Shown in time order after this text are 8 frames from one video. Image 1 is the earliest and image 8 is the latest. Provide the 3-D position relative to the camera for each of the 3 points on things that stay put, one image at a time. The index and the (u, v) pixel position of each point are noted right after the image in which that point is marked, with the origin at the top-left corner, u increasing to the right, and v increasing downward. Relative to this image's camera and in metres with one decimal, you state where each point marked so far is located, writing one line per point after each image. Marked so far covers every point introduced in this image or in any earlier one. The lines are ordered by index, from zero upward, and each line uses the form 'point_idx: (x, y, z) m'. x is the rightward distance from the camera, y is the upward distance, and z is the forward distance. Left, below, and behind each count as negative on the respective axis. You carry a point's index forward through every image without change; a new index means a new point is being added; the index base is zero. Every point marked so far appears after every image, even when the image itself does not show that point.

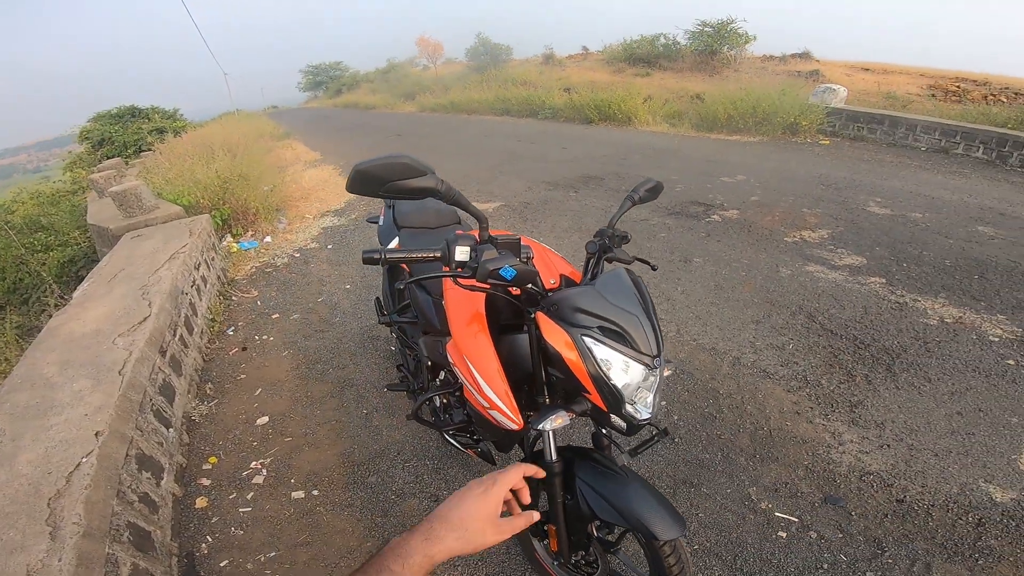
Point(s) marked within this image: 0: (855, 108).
0: (+5.5, +2.8, +8.5) m
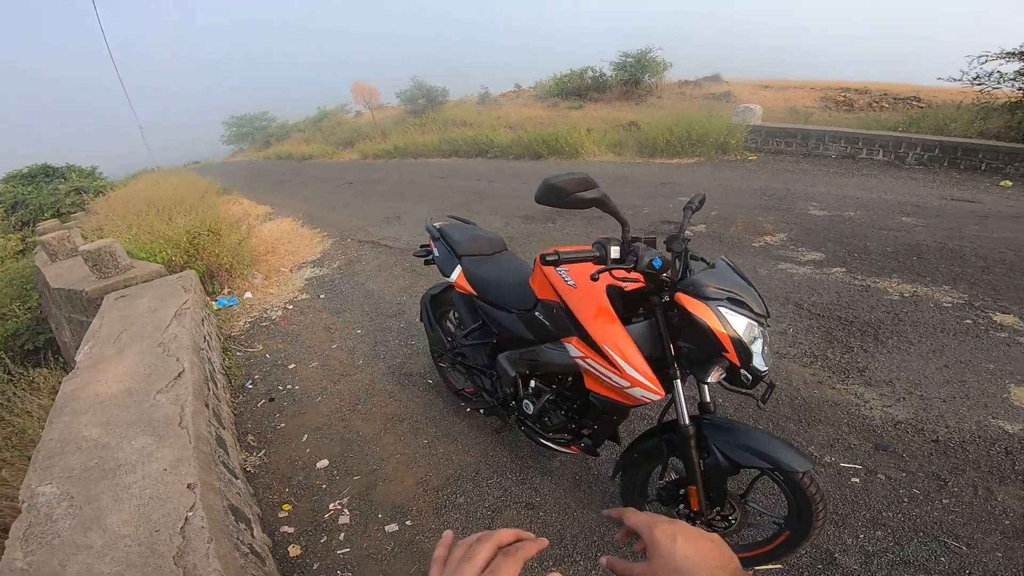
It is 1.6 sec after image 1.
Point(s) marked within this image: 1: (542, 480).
0: (+4.6, +2.8, +9.6) m
1: (+0.1, -0.9, +2.6) m
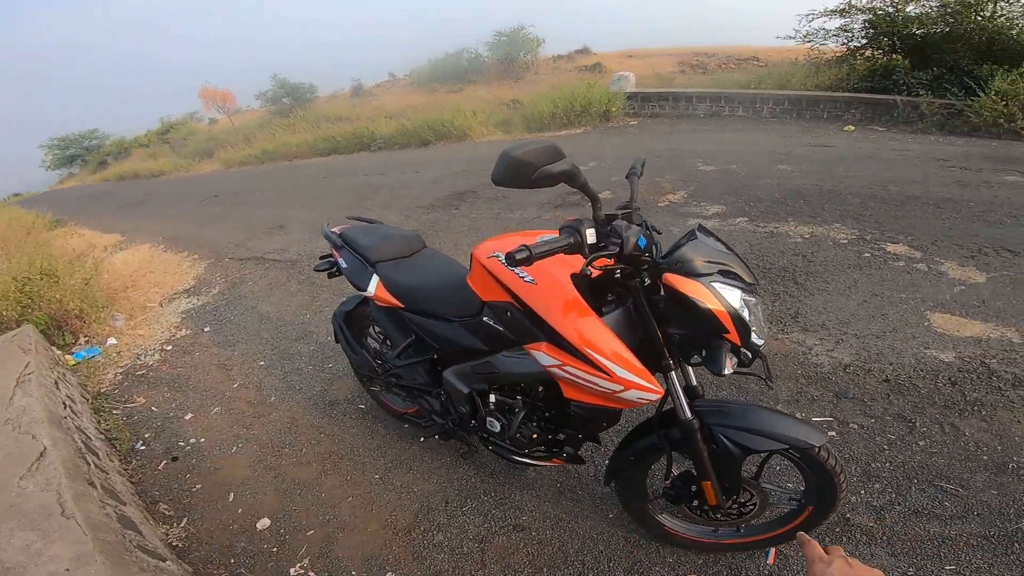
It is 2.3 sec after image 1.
0: (+2.5, +3.5, +9.9) m
1: (0.0, -0.9, +2.4) m
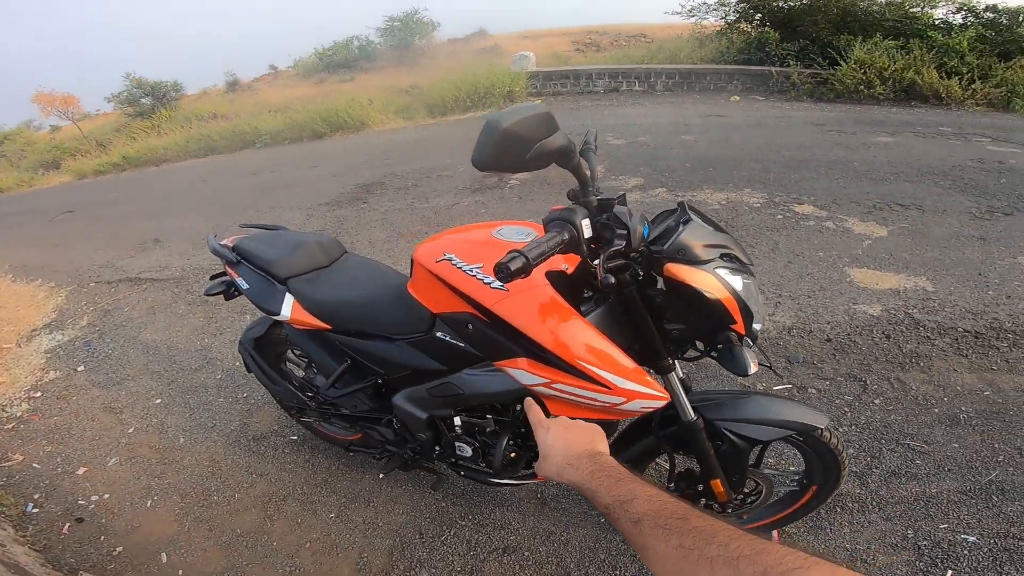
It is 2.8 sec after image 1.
0: (+0.6, +3.8, +9.9) m
1: (0.0, -0.9, +2.2) m
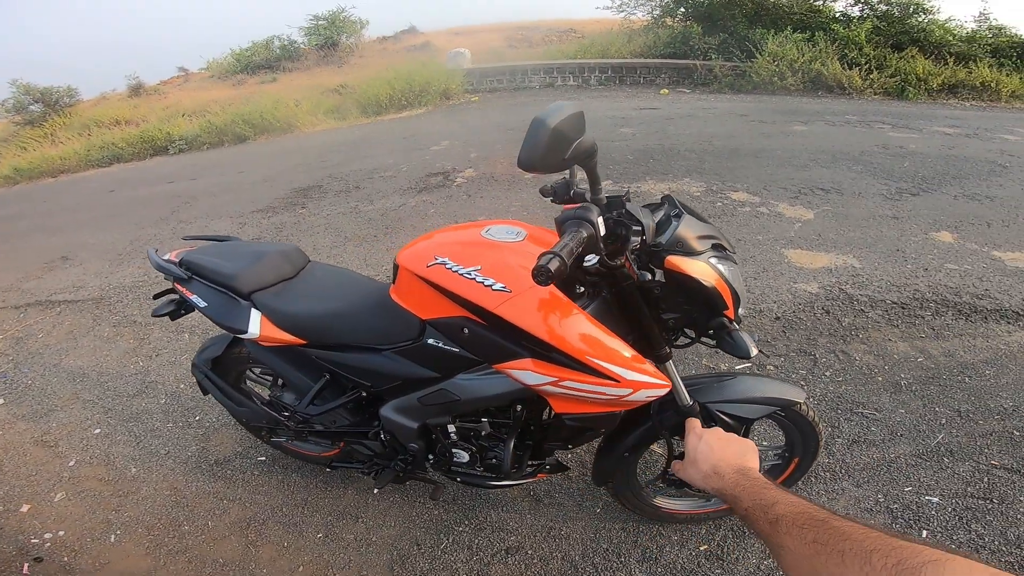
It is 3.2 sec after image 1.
0: (-0.6, +3.9, +9.9) m
1: (0.0, -0.9, +2.2) m
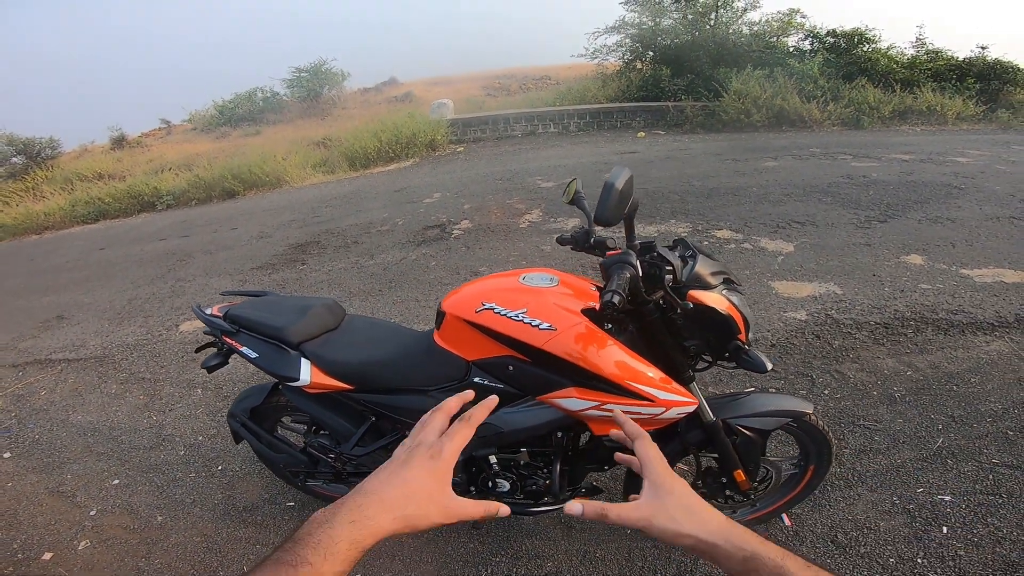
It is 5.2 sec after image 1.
0: (-0.9, +3.2, +10.3) m
1: (+0.1, -1.0, +2.3) m
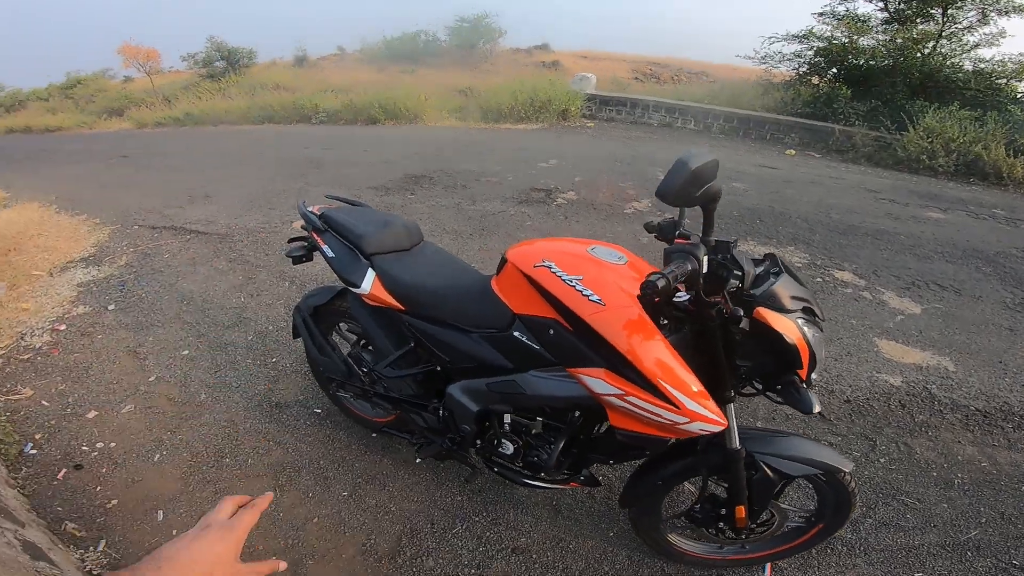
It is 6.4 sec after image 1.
0: (+1.6, +3.5, +10.0) m
1: (0.0, -0.9, +2.2) m
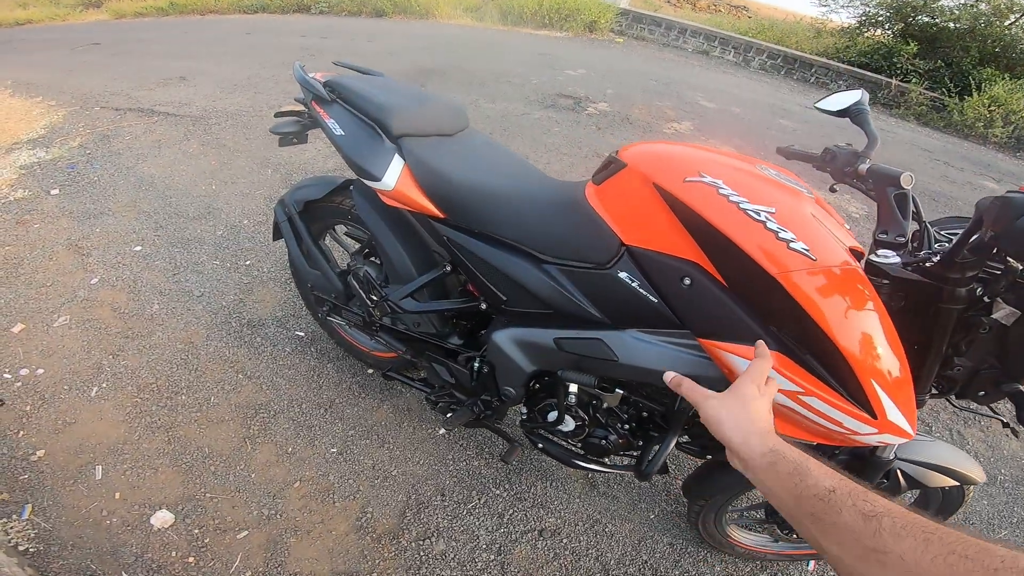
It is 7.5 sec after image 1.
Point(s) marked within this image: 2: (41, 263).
0: (+2.0, +4.4, +9.0) m
1: (+0.1, -0.7, +1.7) m
2: (-2.2, +0.1, +2.7) m
